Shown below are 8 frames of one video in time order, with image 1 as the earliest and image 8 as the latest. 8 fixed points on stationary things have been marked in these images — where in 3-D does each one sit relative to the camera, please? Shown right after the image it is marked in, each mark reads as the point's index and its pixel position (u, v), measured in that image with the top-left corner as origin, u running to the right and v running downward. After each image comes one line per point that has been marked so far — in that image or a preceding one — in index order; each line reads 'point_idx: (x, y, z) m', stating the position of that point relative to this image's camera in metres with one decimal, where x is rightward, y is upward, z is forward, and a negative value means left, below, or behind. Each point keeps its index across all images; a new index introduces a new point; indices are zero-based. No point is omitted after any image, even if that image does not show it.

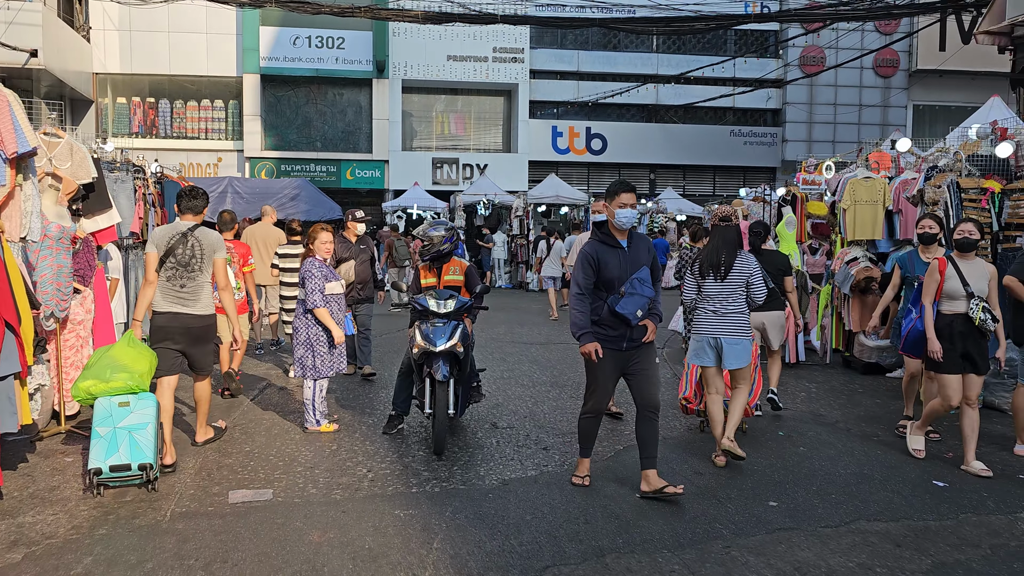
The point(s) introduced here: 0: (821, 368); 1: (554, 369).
0: (+3.3, -0.9, +9.2) m
1: (+0.5, -0.9, +9.0) m
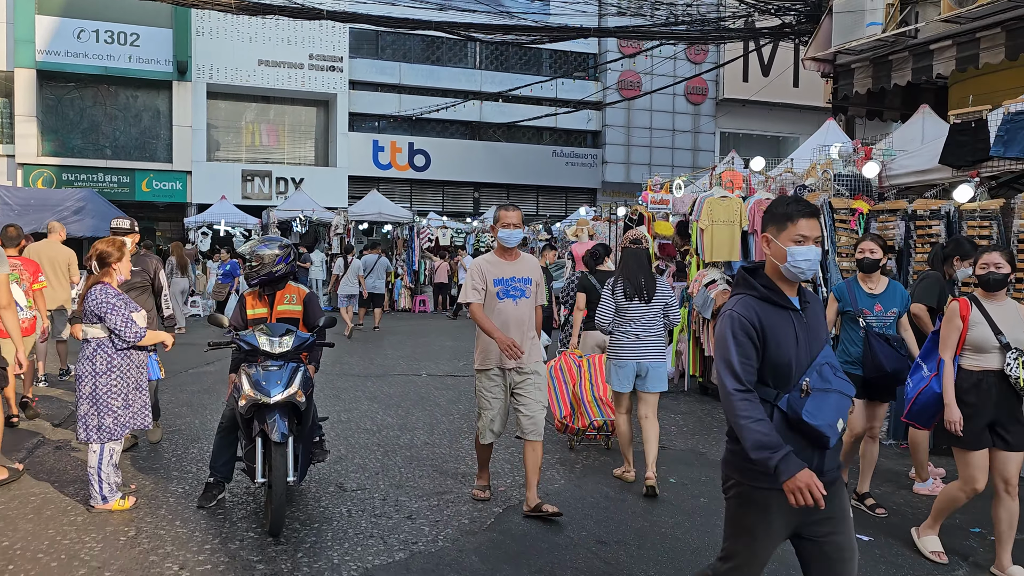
0: (+1.7, -1.1, +8.8) m
1: (-1.0, -1.1, +7.9) m
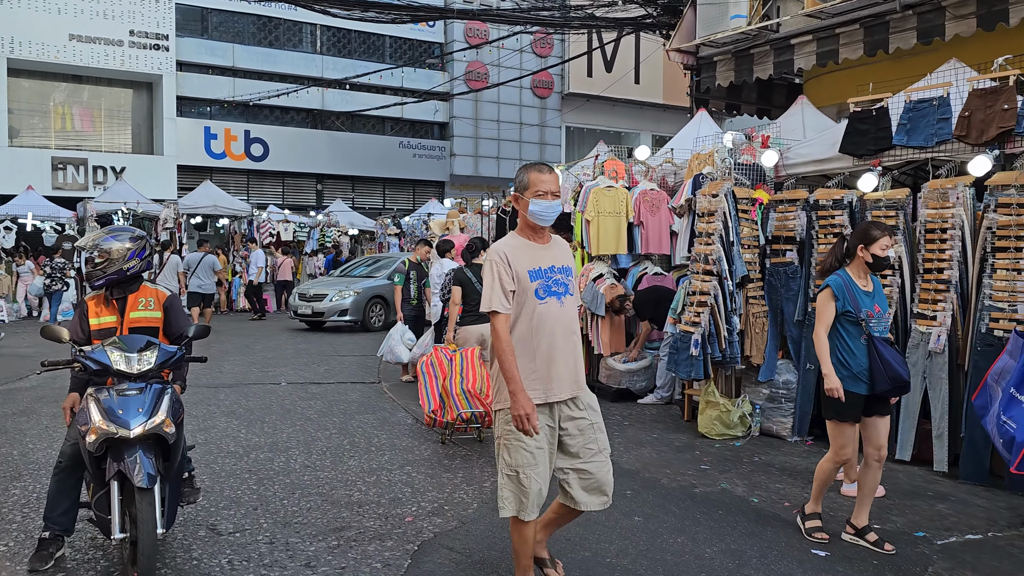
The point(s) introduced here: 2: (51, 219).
0: (+0.5, -1.1, +8.3) m
1: (-2.0, -1.1, +6.9) m
2: (-9.7, +1.5, +18.0) m
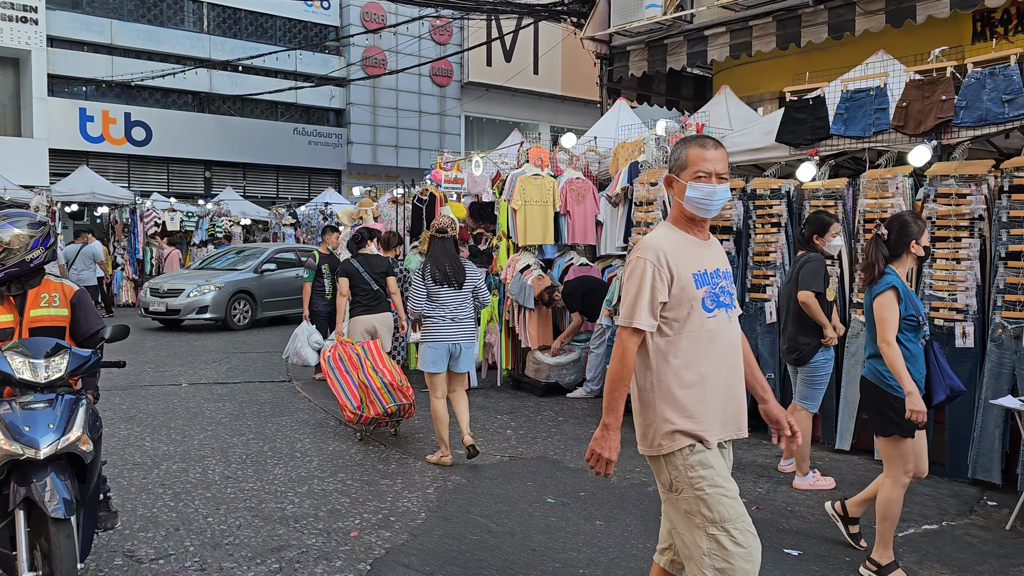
0: (-0.2, -1.0, +8.0) m
1: (-2.5, -1.1, +6.3) m
2: (-11.6, +1.6, +16.3) m
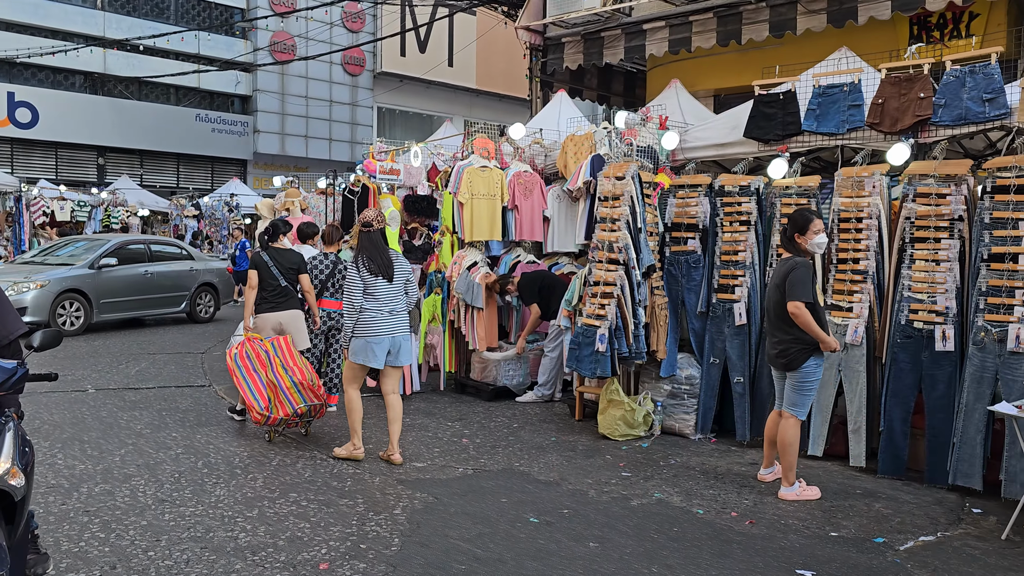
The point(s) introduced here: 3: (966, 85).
0: (-0.7, -1.0, +7.6) m
1: (-2.8, -1.0, +5.6) m
2: (-12.9, +1.7, +14.4) m
3: (+2.7, +1.2, +5.1) m
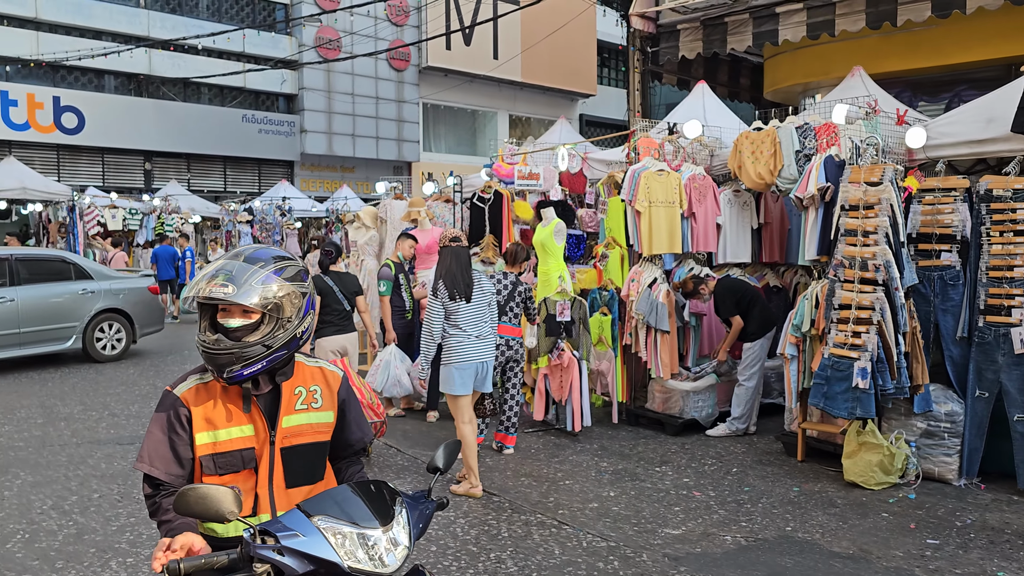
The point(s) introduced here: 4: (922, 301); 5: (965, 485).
0: (+0.8, -1.1, +6.7) m
1: (-1.3, -1.3, +4.8) m
2: (-11.5, +1.3, +13.7) m
3: (+4.1, +1.1, +4.2) m
4: (+2.6, -0.1, +5.5) m
5: (+2.8, -1.2, +5.2) m
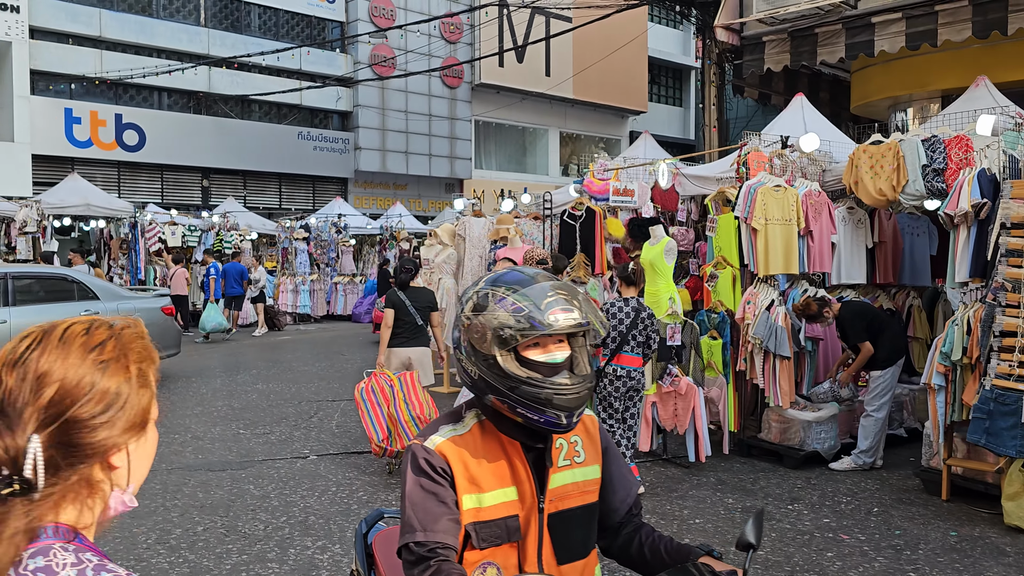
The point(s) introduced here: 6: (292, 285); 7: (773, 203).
0: (+1.6, -1.3, +6.3) m
1: (-0.6, -1.4, +4.4) m
2: (-10.4, +1.1, +13.8) m
3: (+4.8, +1.0, +3.7) m
4: (+3.4, -0.2, +5.0) m
5: (+3.5, -1.4, +4.7) m
6: (-5.0, +0.1, +19.5) m
7: (+1.9, +0.6, +6.3) m
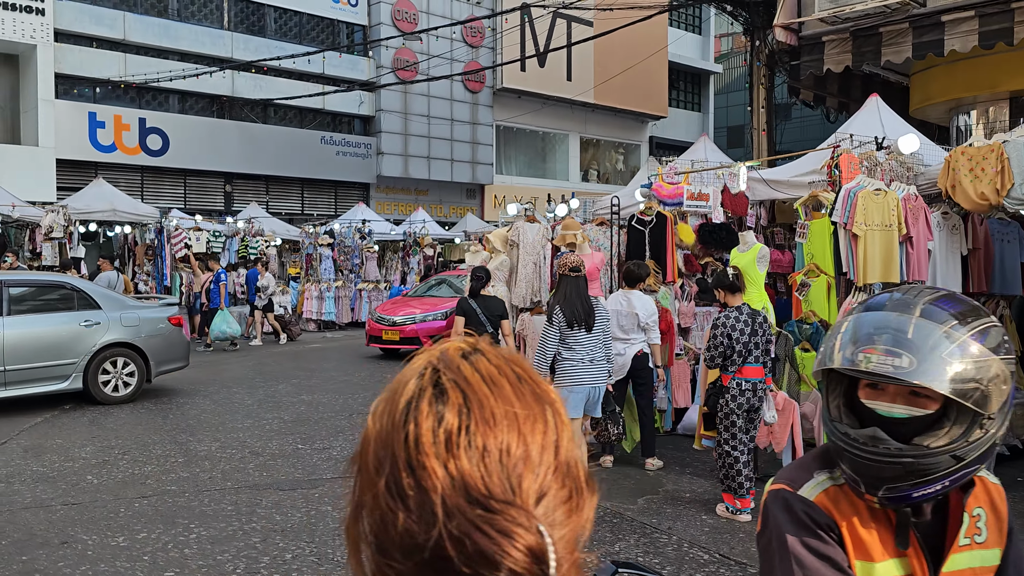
0: (+2.2, -1.4, +5.9) m
1: (0.0, -1.4, +4.1) m
2: (-9.8, +1.0, +13.5) m
3: (+5.4, +0.9, +3.4) m
4: (+4.0, -0.3, +4.6) m
5: (+4.1, -1.4, +4.4) m
6: (-4.4, -0.1, +19.2) m
7: (+2.5, +0.6, +6.0) m
